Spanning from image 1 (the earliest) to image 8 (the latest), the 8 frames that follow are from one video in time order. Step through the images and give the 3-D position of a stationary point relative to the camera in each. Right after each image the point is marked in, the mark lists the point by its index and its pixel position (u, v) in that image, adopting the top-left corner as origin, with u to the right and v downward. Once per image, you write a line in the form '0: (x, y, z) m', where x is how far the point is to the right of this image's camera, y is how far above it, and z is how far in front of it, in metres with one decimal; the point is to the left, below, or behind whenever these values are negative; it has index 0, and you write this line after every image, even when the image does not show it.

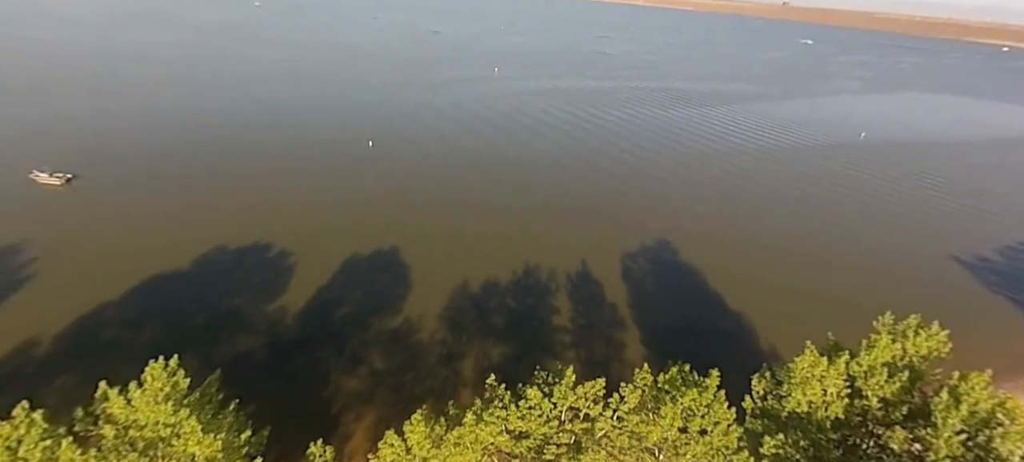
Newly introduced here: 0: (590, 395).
0: (+2.1, -4.4, +13.5) m
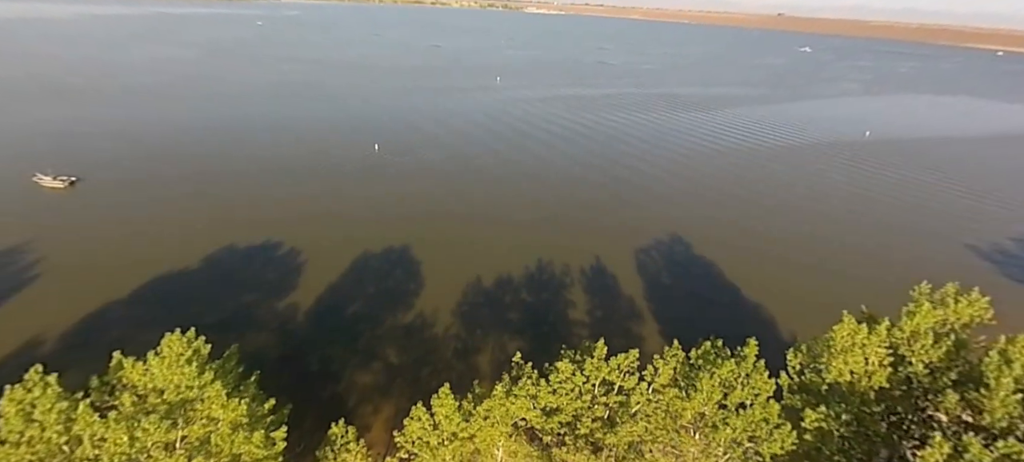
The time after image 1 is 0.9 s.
0: (+2.9, -3.5, +12.9) m
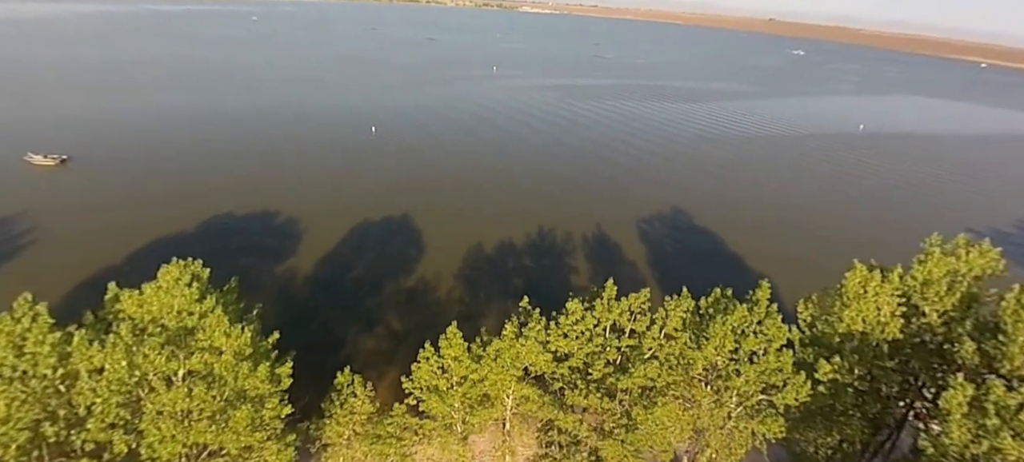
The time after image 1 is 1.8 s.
0: (+3.2, -2.0, +12.7) m
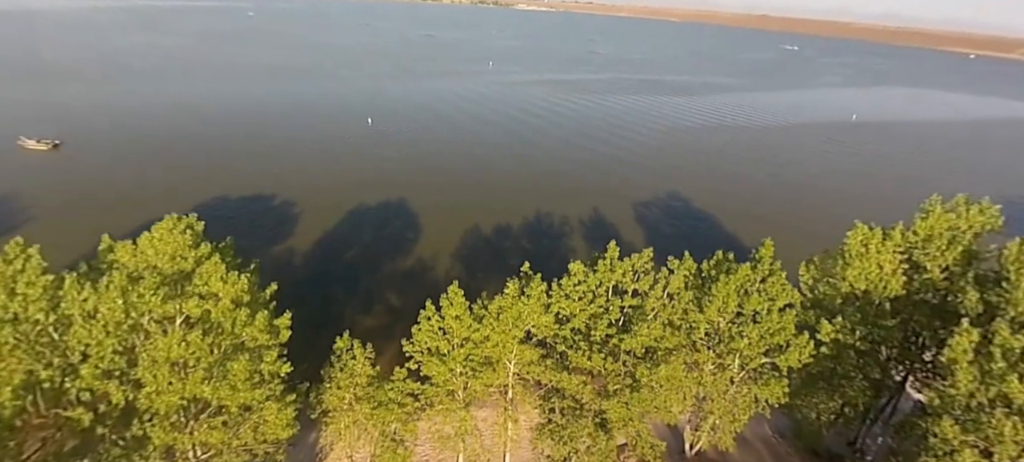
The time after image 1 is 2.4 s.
0: (+3.2, -1.0, +12.6) m
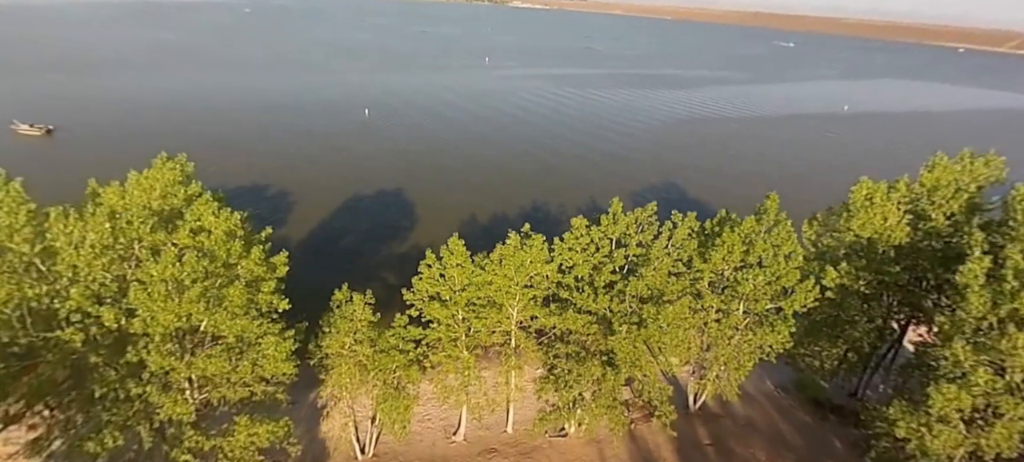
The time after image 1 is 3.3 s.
0: (+3.2, +0.3, +12.4) m
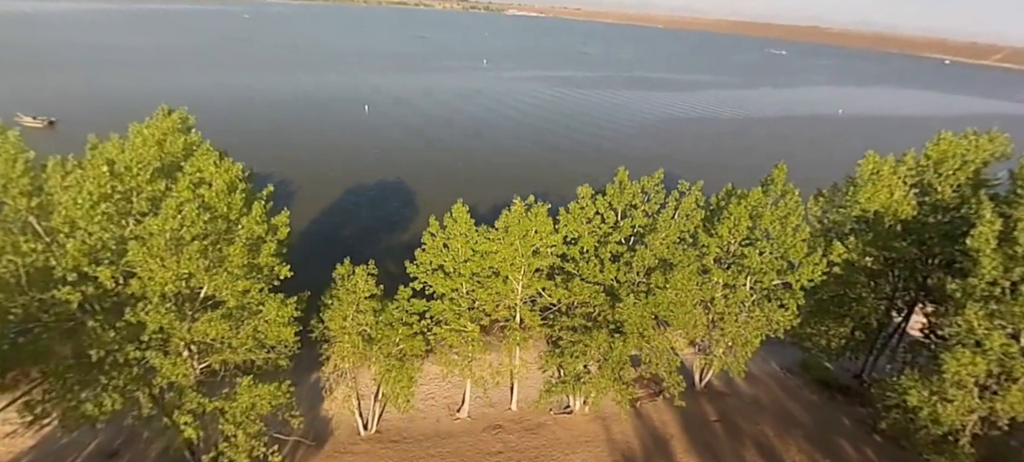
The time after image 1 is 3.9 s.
0: (+3.4, +1.0, +12.4) m
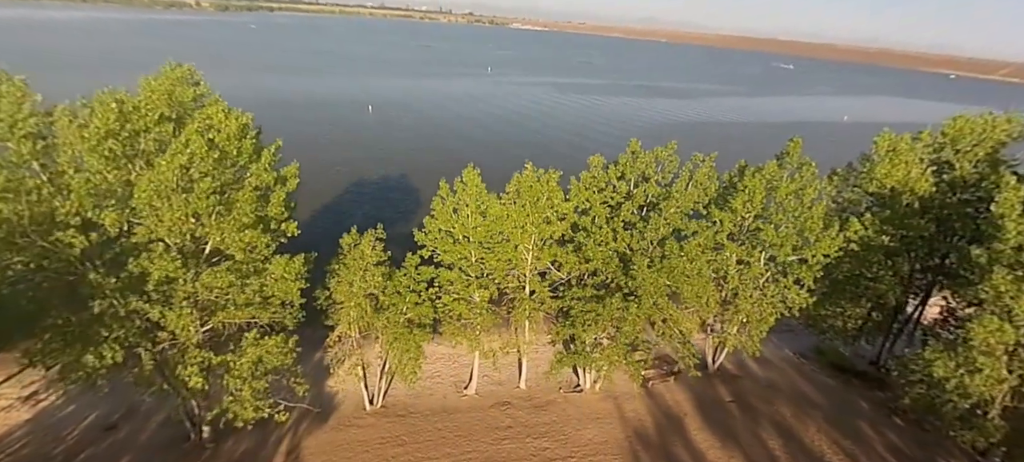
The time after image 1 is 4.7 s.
0: (+3.6, +1.7, +12.2) m
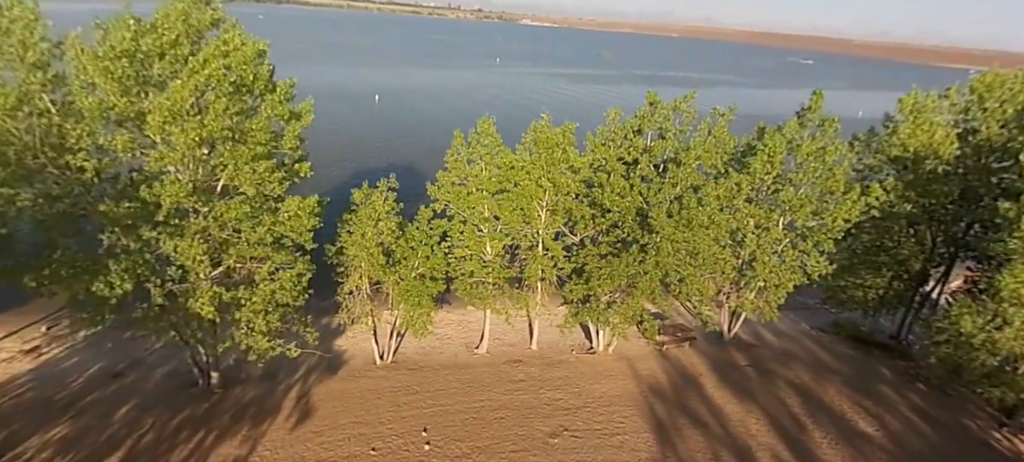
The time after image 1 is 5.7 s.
0: (+4.0, +2.7, +11.9) m
